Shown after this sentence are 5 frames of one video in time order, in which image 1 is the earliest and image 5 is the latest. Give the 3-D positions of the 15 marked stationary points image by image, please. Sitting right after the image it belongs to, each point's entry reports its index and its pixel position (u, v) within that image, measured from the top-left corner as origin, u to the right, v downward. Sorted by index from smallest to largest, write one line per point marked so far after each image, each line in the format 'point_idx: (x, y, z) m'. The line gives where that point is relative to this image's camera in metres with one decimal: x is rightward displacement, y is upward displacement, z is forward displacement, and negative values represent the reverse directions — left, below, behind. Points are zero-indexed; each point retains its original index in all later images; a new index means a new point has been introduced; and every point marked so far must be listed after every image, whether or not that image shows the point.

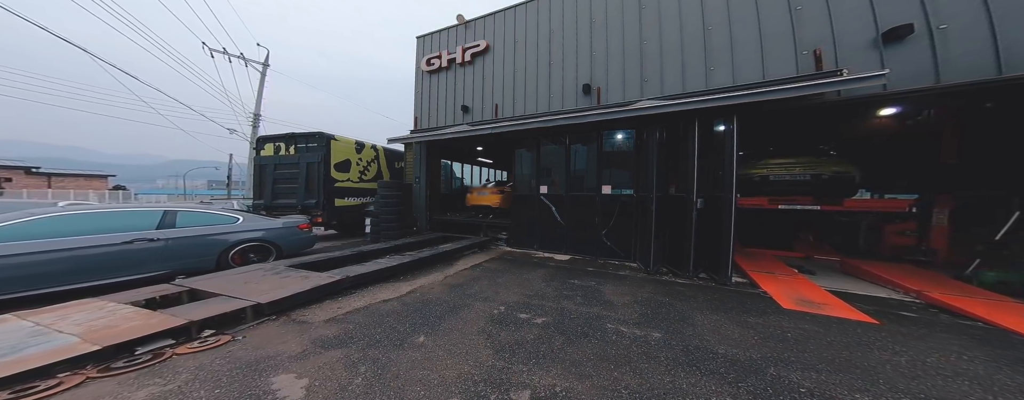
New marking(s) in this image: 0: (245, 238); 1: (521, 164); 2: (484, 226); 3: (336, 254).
0: (-4.4, -0.6, +4.5) m
1: (+0.4, +0.9, +6.9) m
2: (-0.9, -0.7, +7.6) m
3: (-3.3, -1.0, +5.1) m
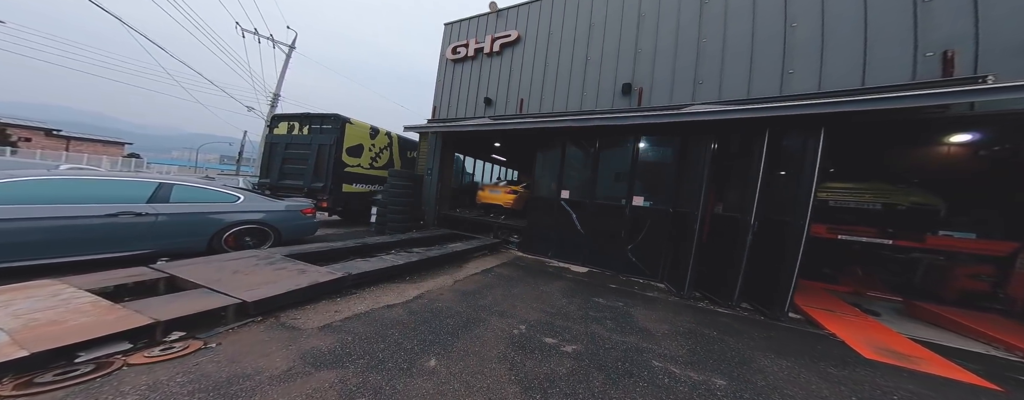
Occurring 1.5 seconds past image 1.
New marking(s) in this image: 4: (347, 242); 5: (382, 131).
0: (-4.0, -0.3, +4.1) m
1: (+0.9, +0.8, +6.4) m
2: (-0.5, -0.7, +7.2) m
3: (-2.9, -0.7, +4.7) m
4: (-2.9, -0.7, +4.9) m
5: (-3.6, +1.9, +7.6) m
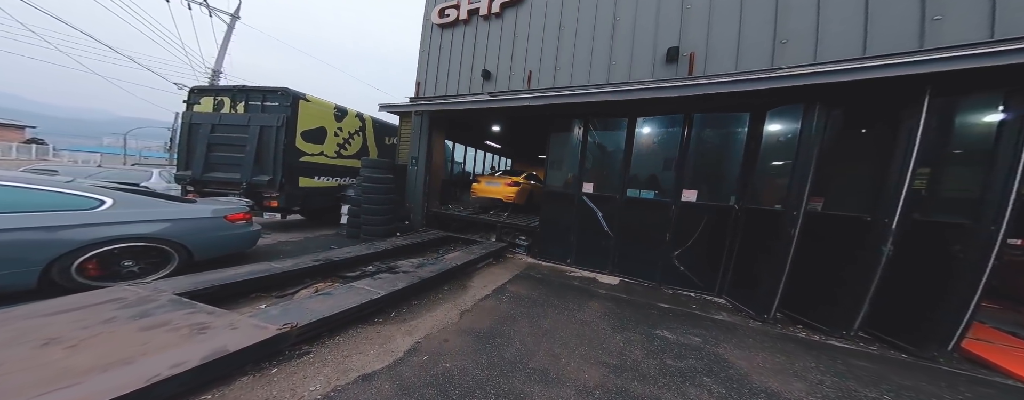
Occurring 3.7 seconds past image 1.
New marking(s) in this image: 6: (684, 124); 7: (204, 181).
0: (-3.7, -0.3, +2.7) m
1: (+1.0, +0.9, +5.2) m
2: (-0.3, -0.6, +5.9) m
3: (-2.6, -0.7, +3.3) m
4: (-2.6, -0.7, +3.5) m
5: (-3.5, +1.9, +6.1) m
6: (+2.7, +1.1, +4.3) m
7: (-5.2, +0.3, +4.6) m
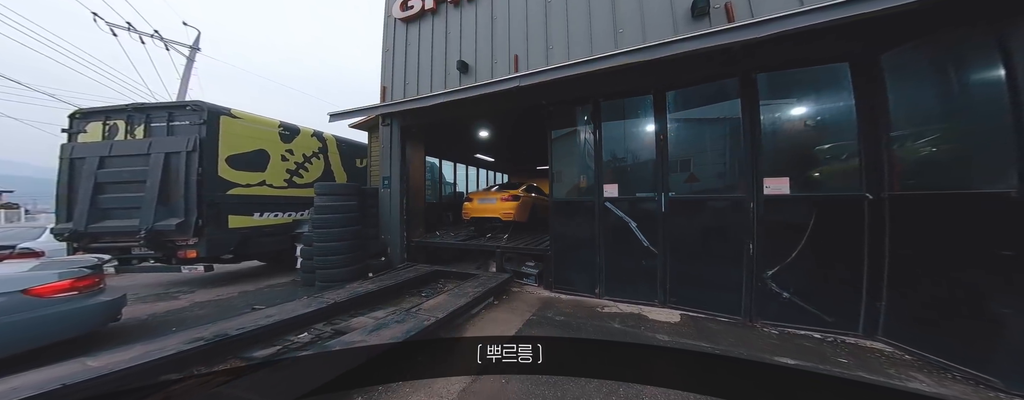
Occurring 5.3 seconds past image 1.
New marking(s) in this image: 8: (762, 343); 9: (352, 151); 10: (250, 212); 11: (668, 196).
0: (-3.7, -0.7, +1.4) m
1: (+0.9, +0.8, +4.0) m
2: (-0.3, -0.9, +4.6) m
3: (-2.6, -1.1, +2.0) m
4: (-2.6, -1.1, +2.2) m
5: (-3.7, +1.3, +5.0) m
6: (+2.5, +1.3, +3.0) m
7: (-5.2, -0.4, +3.4) m
8: (+2.3, -1.2, +2.6) m
9: (-3.4, +1.0, +5.9) m
10: (-3.9, -0.2, +4.1) m
11: (+1.9, +0.1, +3.3) m
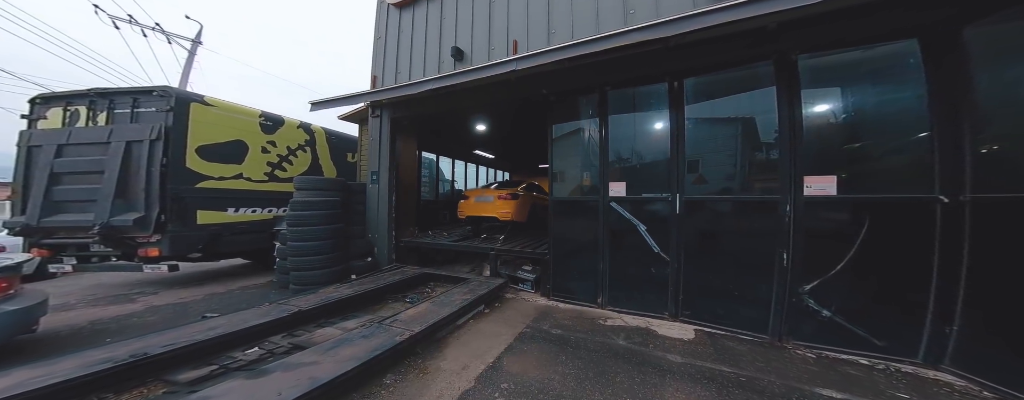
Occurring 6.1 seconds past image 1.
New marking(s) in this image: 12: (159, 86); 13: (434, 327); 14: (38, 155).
0: (-3.8, -0.7, +1.1) m
1: (+0.9, +0.8, +3.5) m
2: (-0.3, -0.8, +4.2) m
3: (-2.7, -1.0, +1.6) m
4: (-2.7, -1.0, +1.9) m
5: (-3.7, +1.3, +4.7) m
6: (+2.4, +1.3, +2.6) m
7: (-5.3, -0.3, +3.1) m
8: (+2.2, -1.2, +2.2) m
9: (-3.4, +1.1, +5.5) m
10: (-3.9, -0.1, +3.8) m
11: (+1.8, +0.1, +2.9) m
12: (-4.2, +1.4, +3.3) m
13: (-0.8, -1.2, +2.5) m
14: (-5.6, +0.5, +3.3) m
